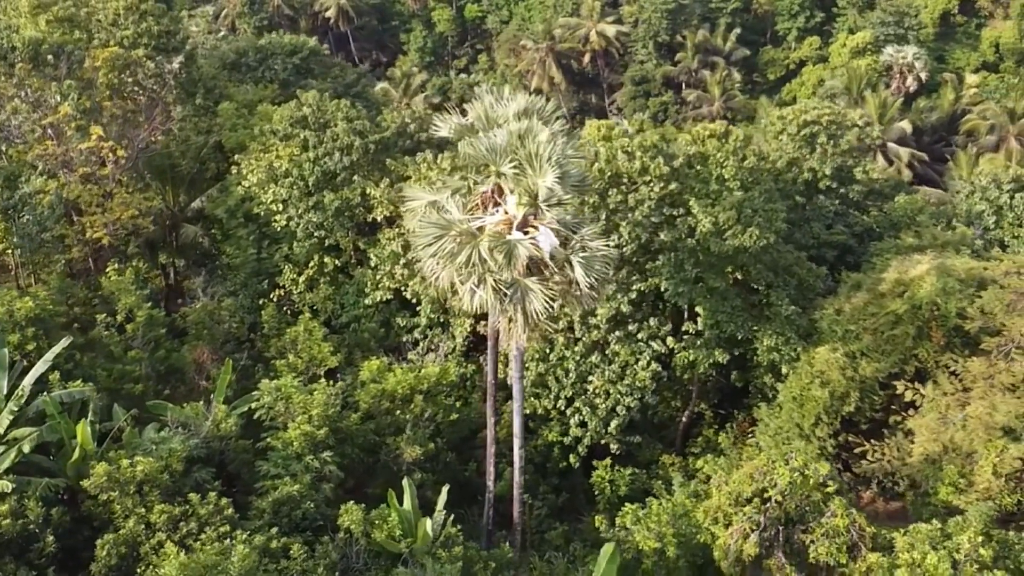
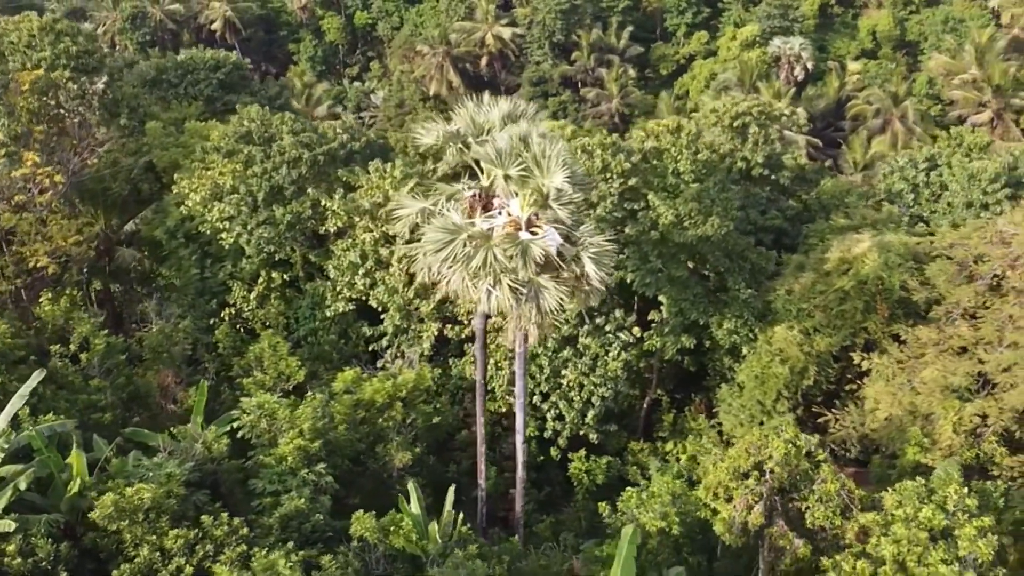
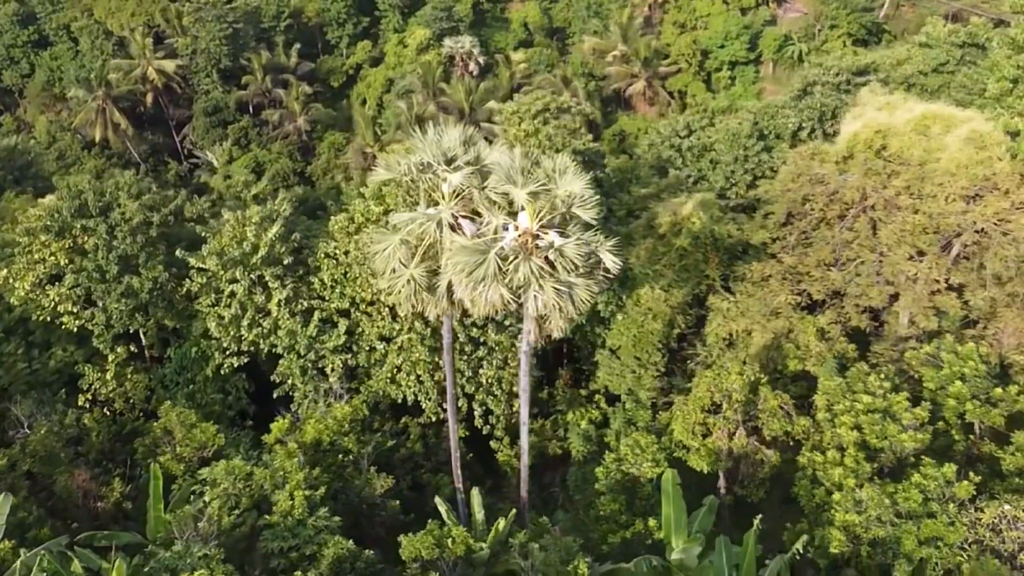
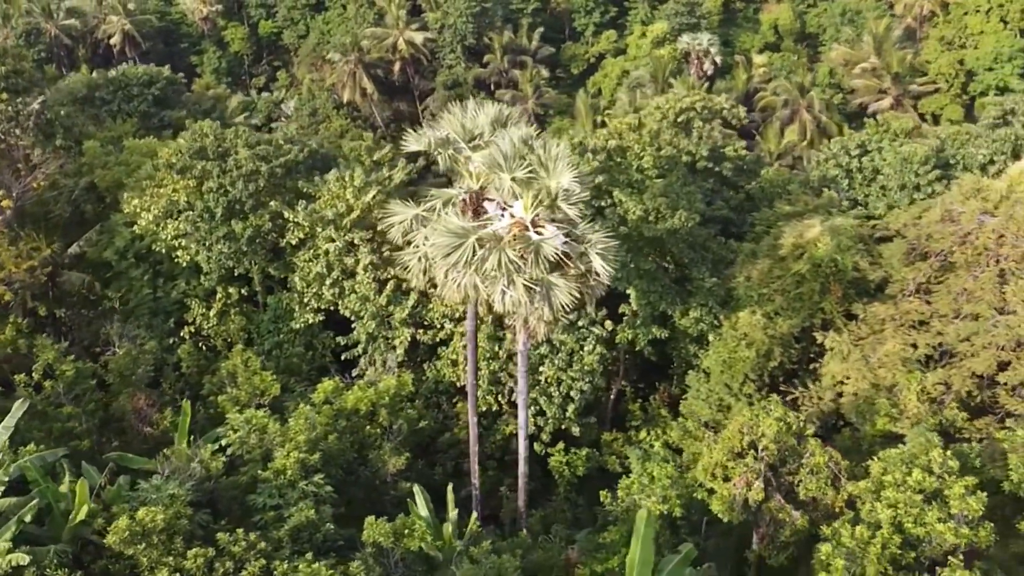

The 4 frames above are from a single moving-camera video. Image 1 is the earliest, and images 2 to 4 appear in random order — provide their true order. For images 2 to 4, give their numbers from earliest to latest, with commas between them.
2, 4, 3
